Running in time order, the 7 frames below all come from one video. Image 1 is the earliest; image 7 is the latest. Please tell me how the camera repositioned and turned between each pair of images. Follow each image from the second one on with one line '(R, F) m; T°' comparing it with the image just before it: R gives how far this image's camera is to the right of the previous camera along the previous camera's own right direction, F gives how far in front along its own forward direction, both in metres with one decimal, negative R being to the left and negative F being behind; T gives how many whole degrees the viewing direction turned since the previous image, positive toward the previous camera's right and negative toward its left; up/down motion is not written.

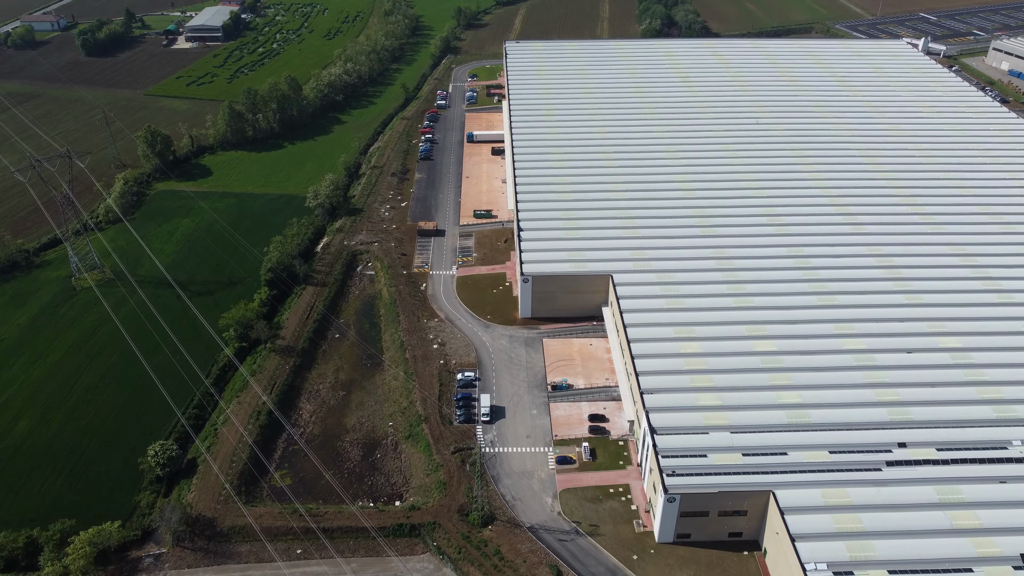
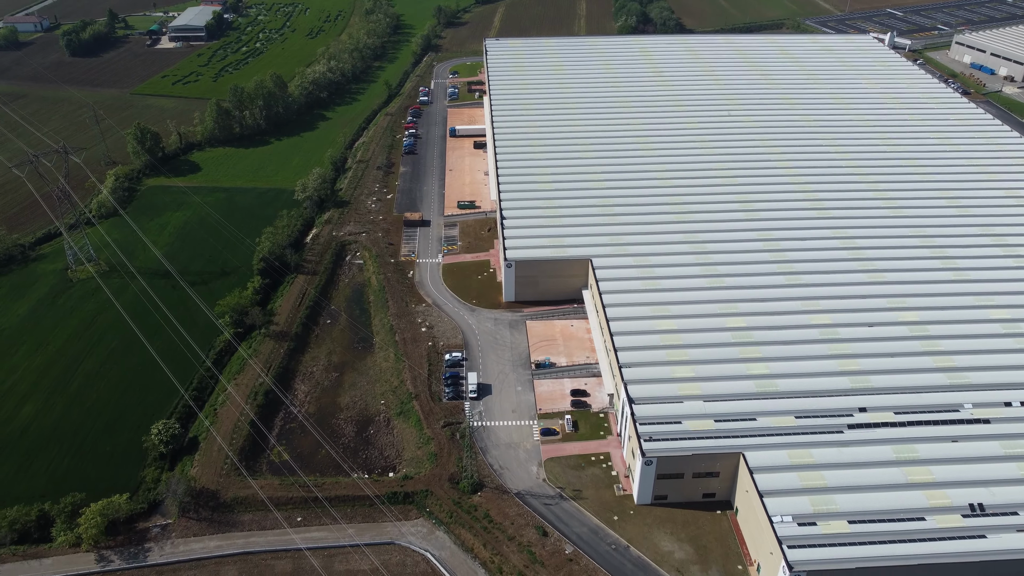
(-0.1, -1.9) m; +1°
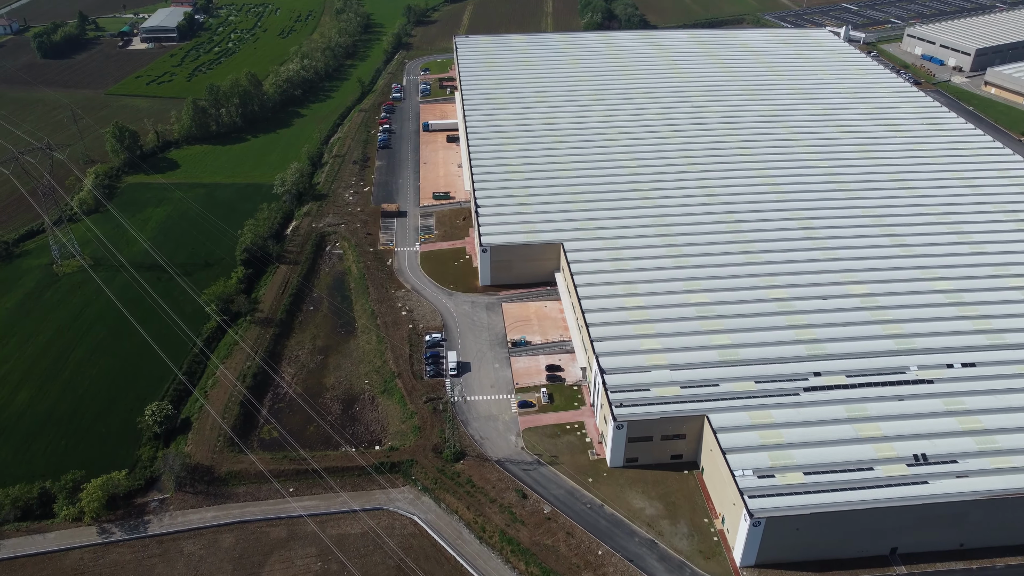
(-0.2, -2.0) m; +2°
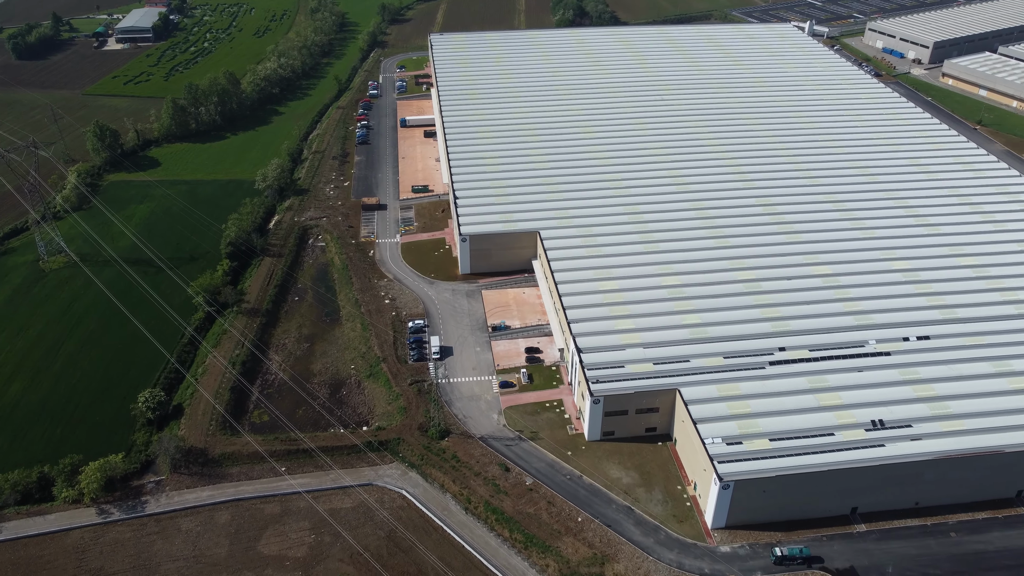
(-0.1, -1.6) m; +2°
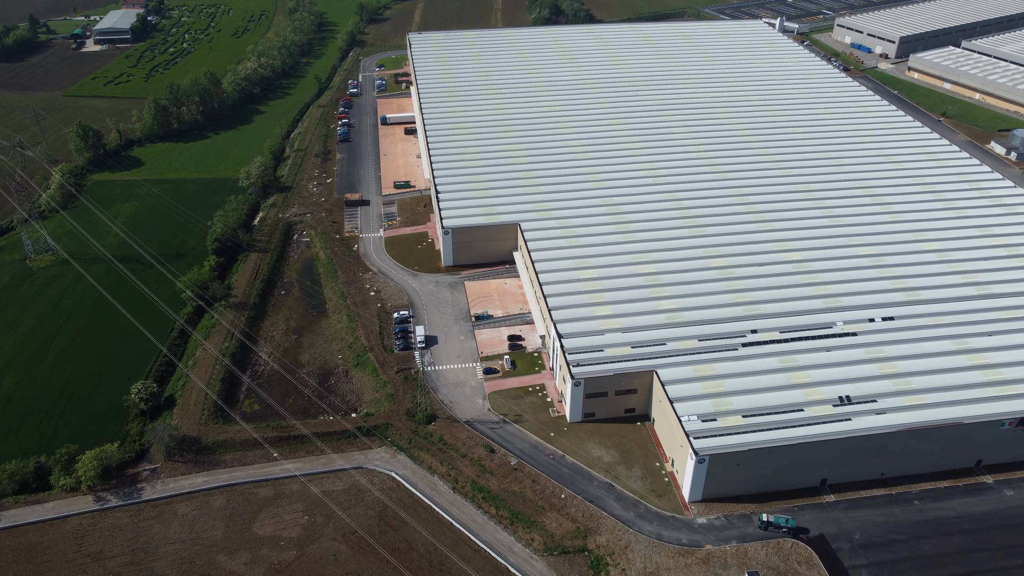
(-0.1, -1.3) m; +1°
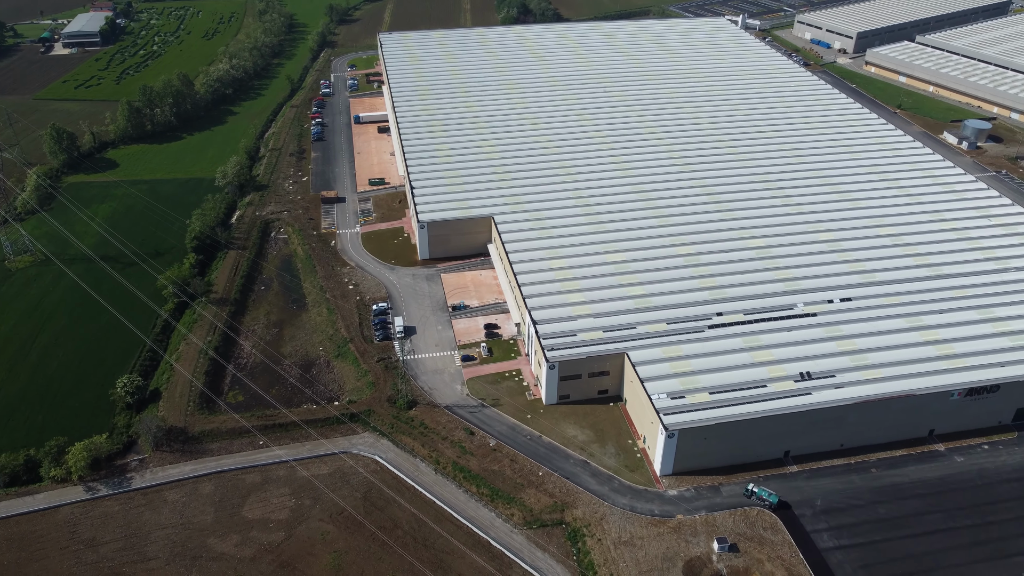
(-0.1, -1.5) m; +2°
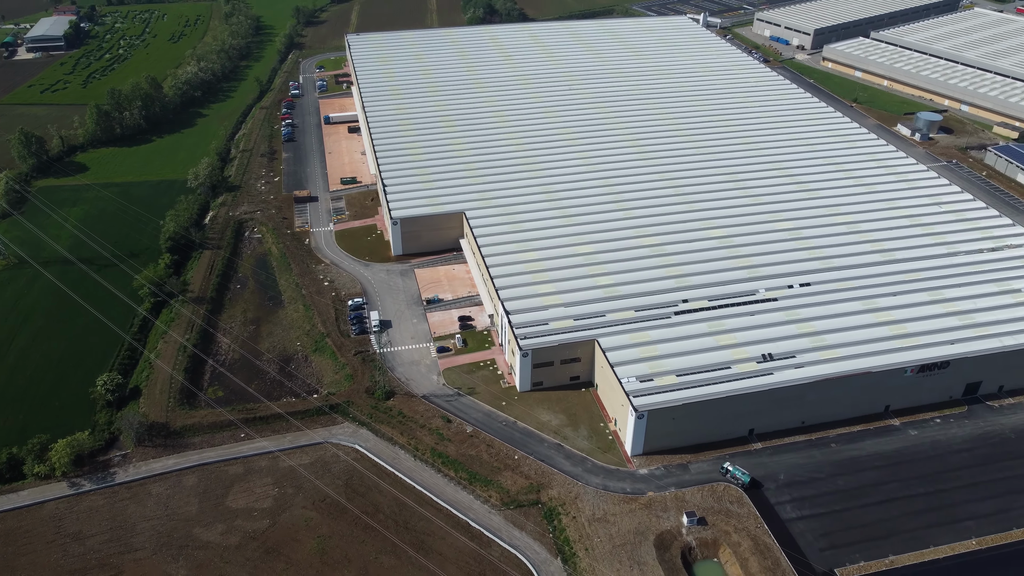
(-0.1, -1.2) m; +2°
